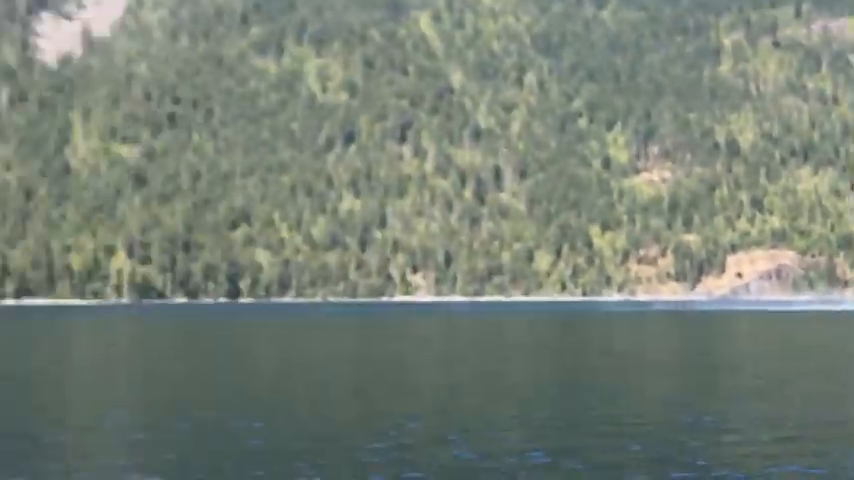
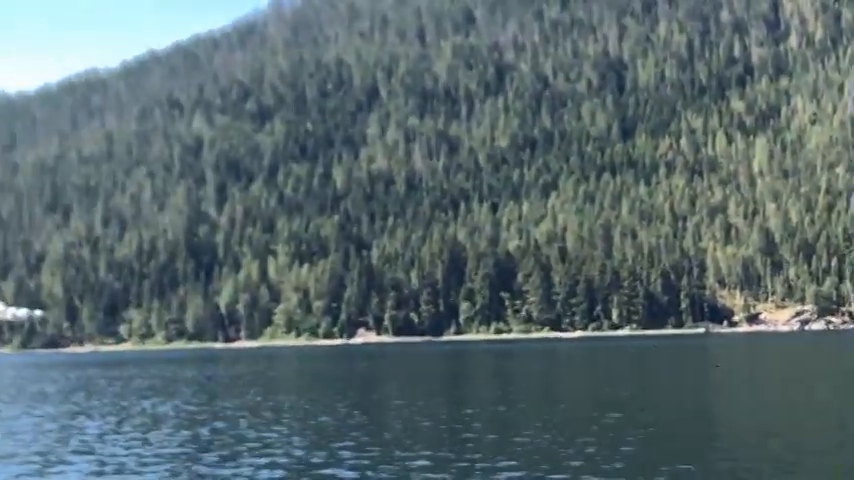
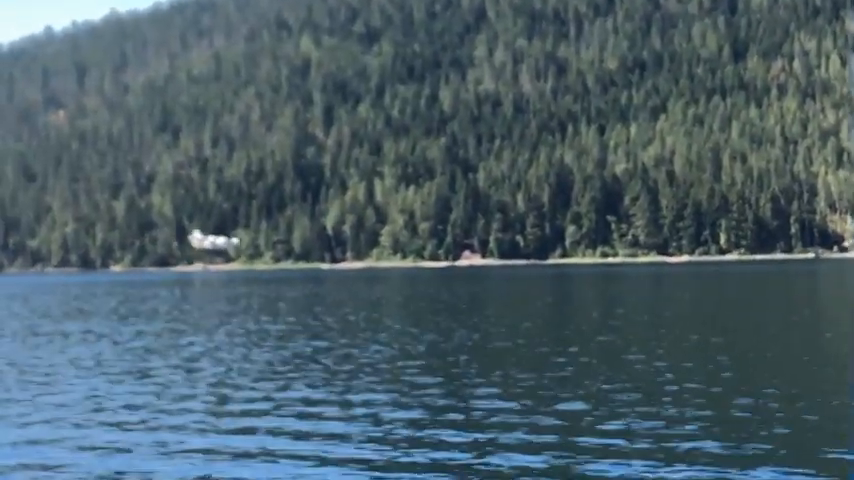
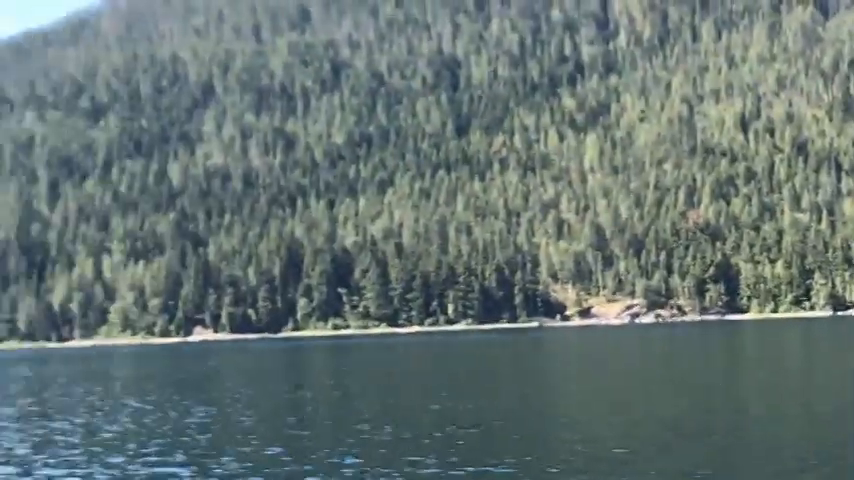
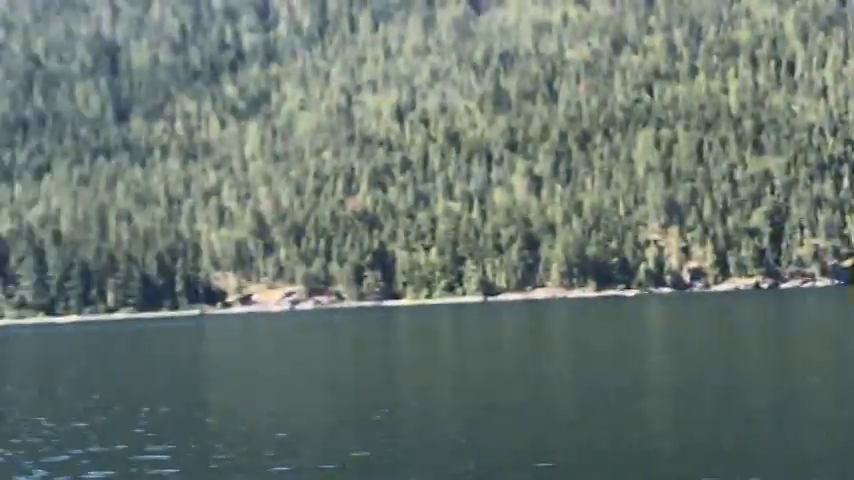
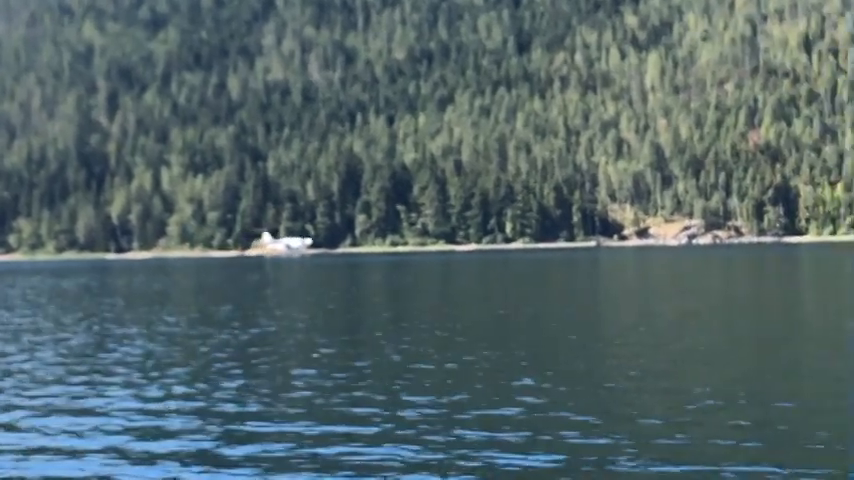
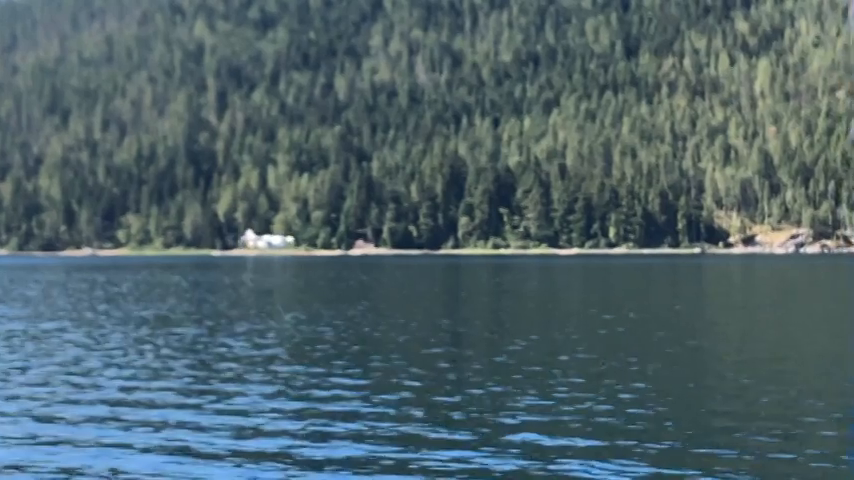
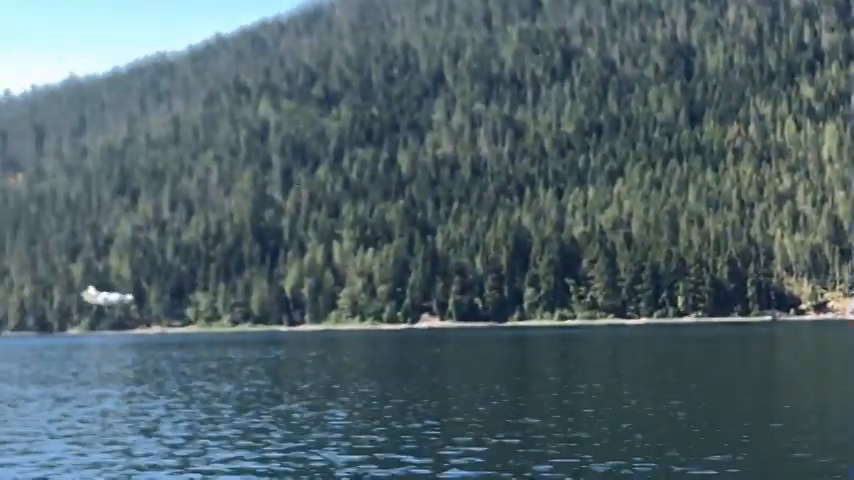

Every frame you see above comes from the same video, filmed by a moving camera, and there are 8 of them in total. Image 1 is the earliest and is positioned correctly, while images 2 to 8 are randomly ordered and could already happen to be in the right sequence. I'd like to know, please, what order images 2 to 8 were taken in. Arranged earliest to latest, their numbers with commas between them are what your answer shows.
5, 4, 2, 8, 3, 7, 6
